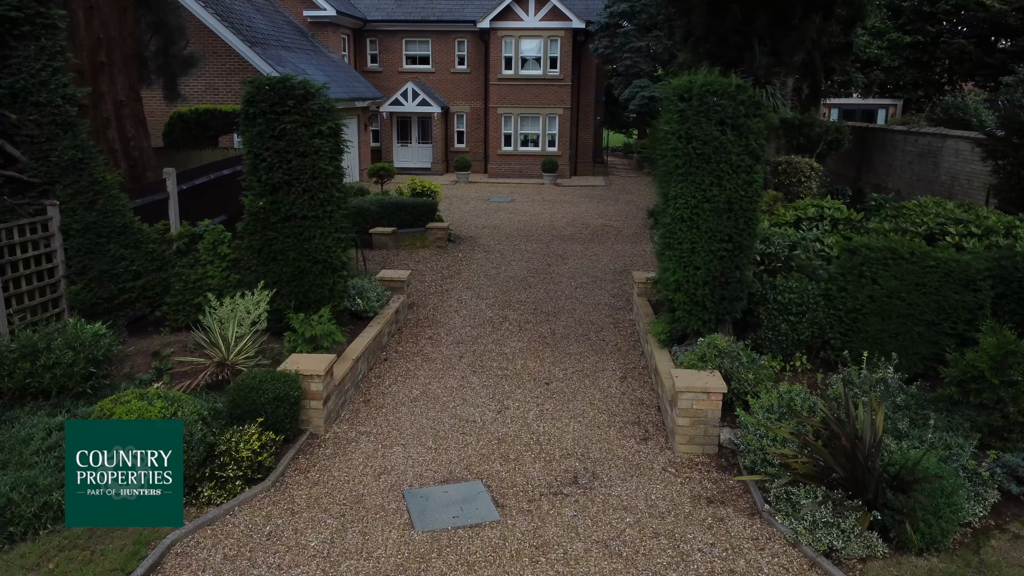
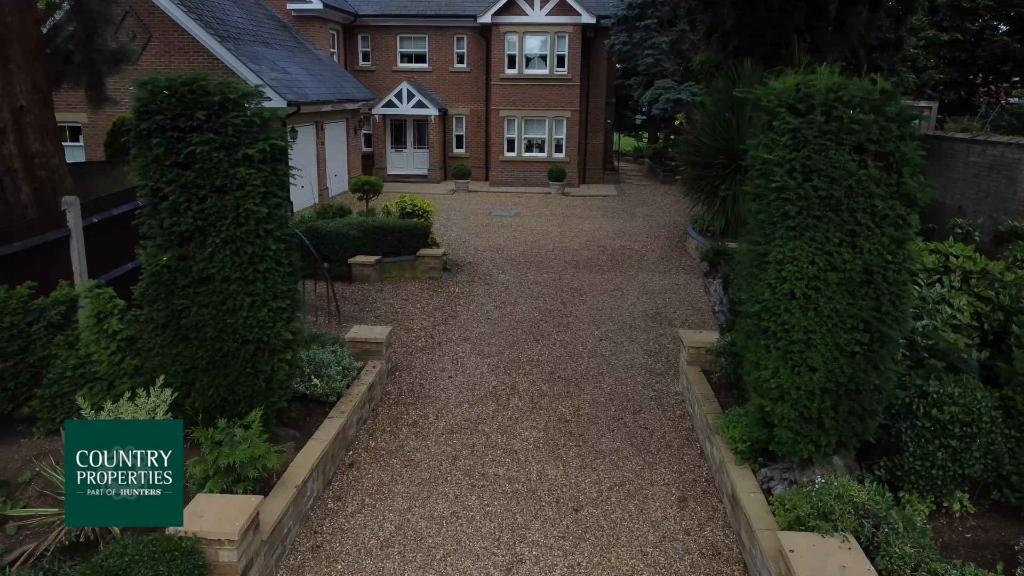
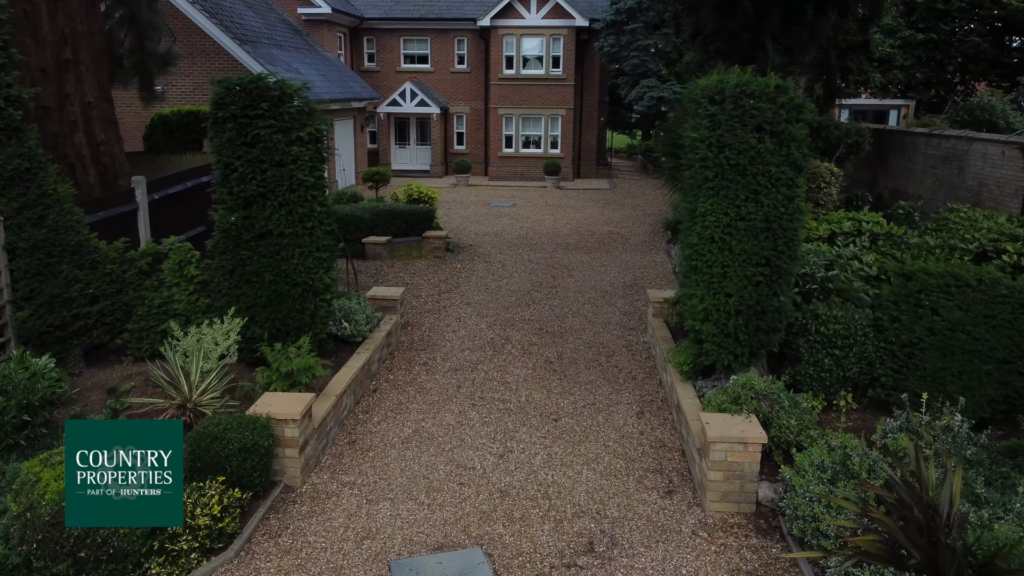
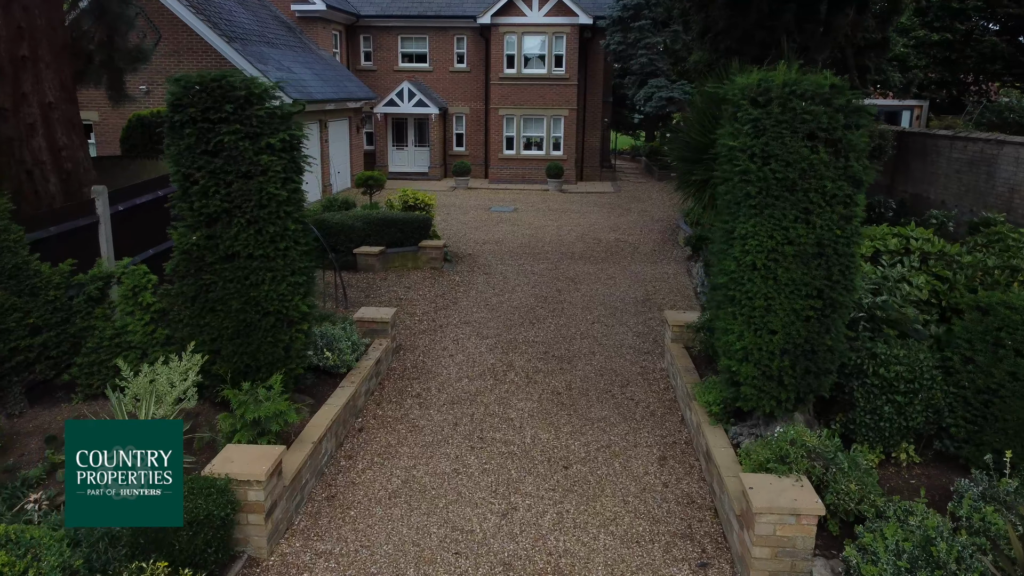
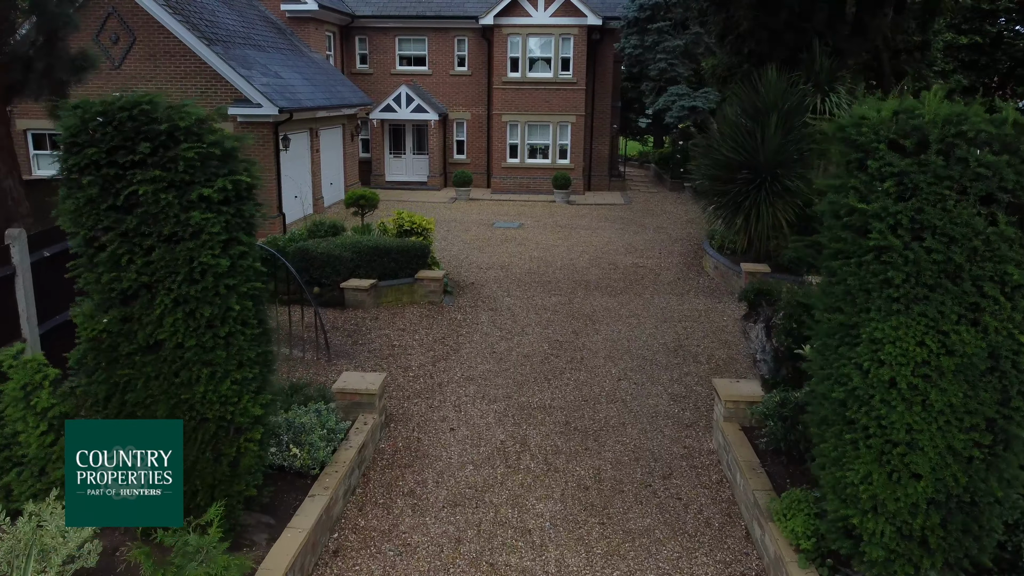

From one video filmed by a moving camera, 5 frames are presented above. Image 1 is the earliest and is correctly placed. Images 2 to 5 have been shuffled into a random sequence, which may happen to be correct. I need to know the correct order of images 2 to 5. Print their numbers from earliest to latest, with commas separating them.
3, 4, 2, 5
